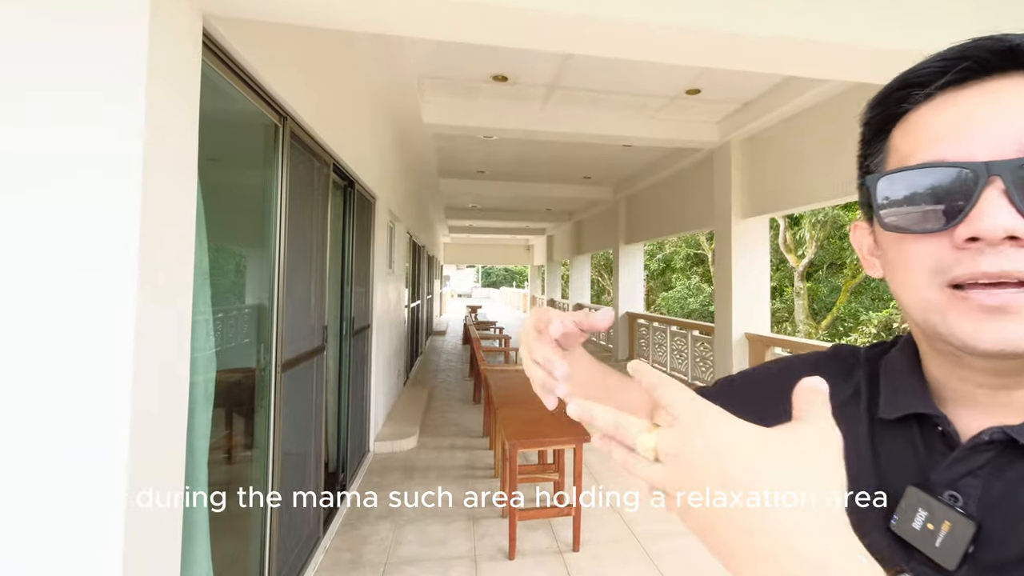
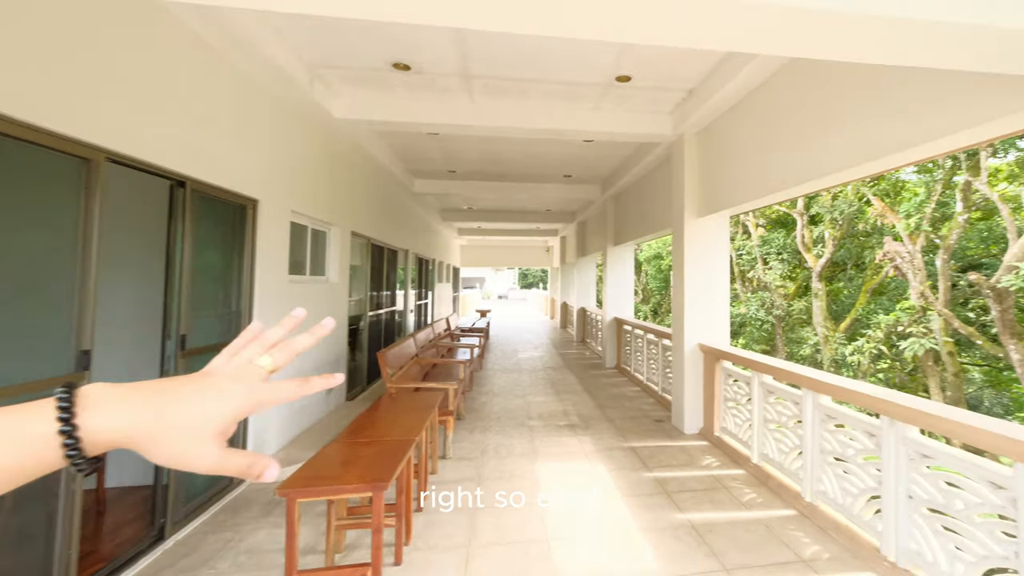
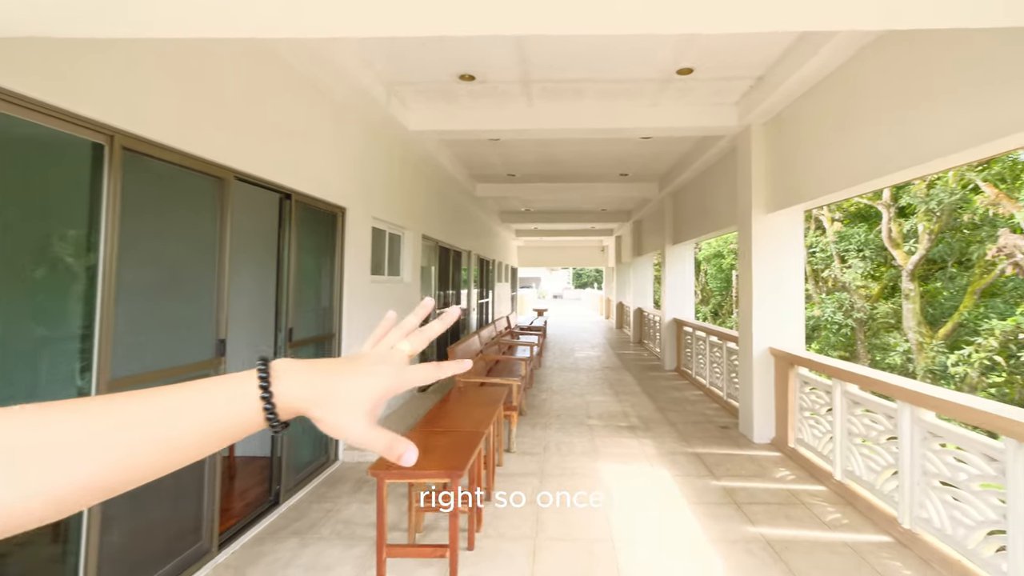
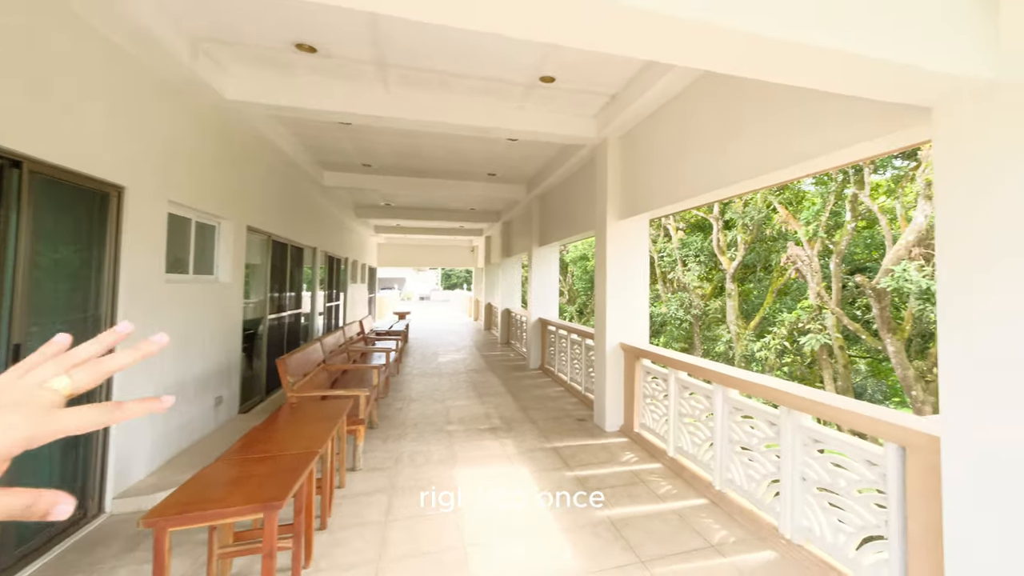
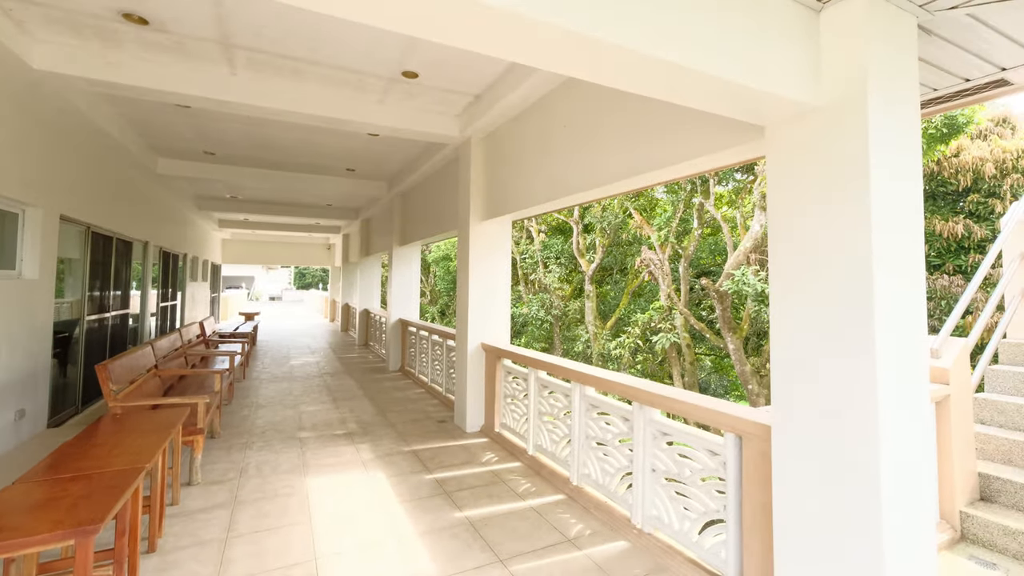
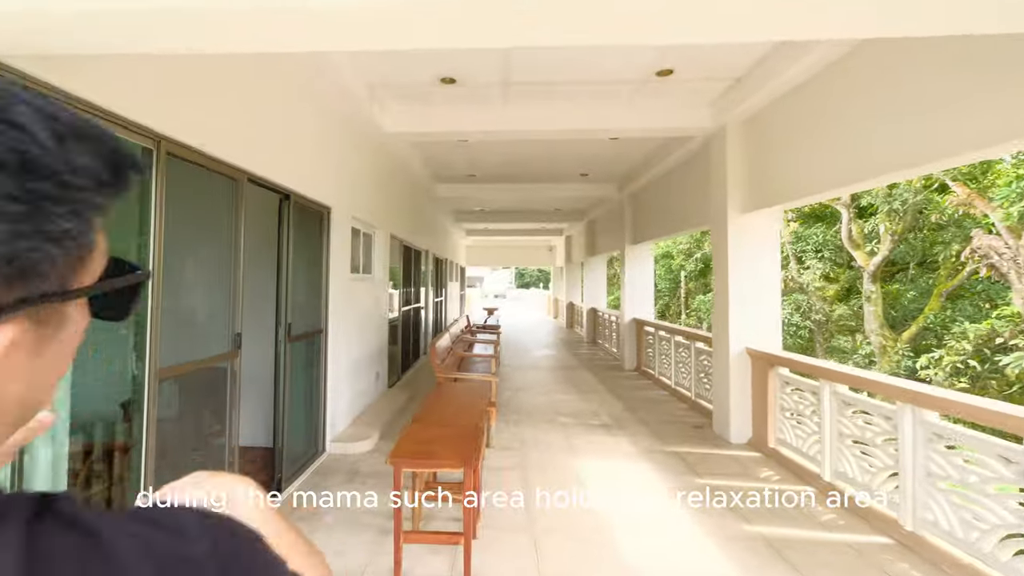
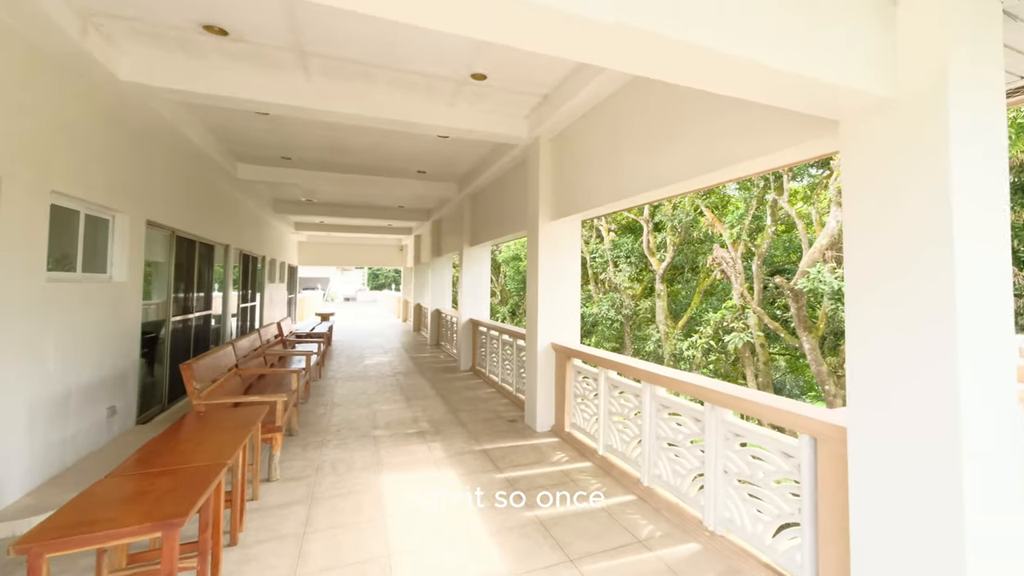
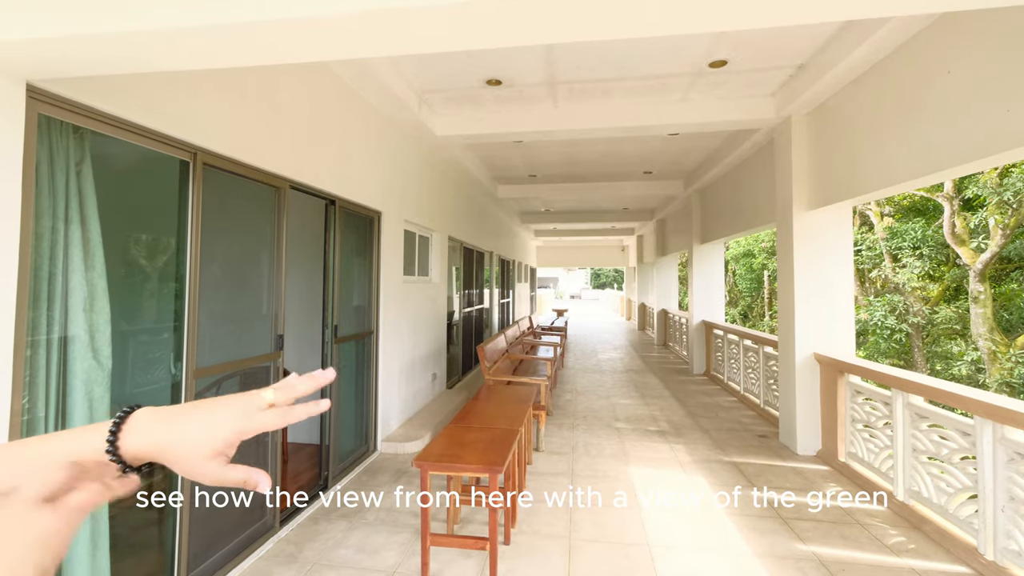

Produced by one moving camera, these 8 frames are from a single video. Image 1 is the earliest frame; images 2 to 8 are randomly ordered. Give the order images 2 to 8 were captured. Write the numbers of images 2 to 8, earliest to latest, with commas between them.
6, 8, 3, 2, 4, 7, 5
